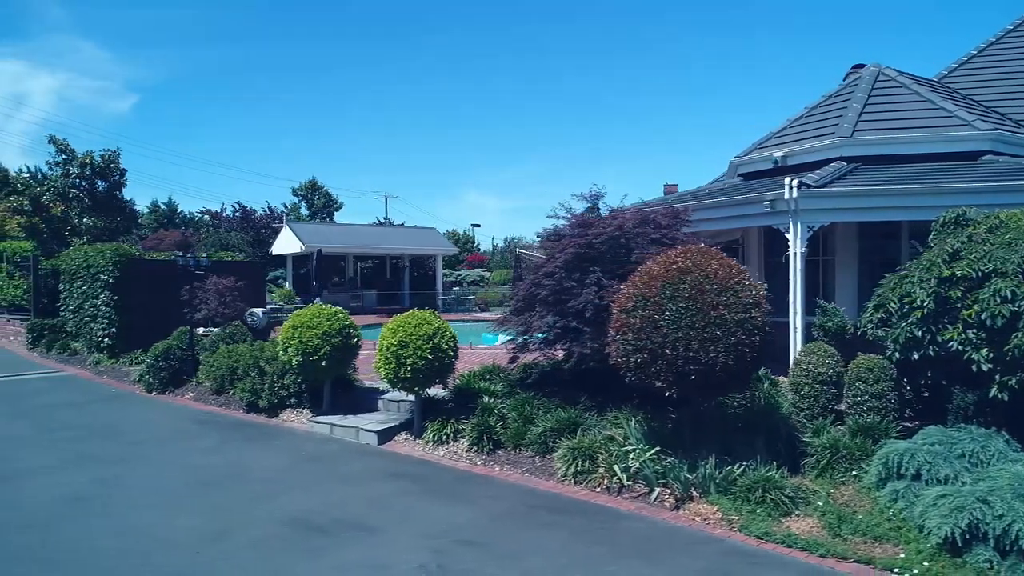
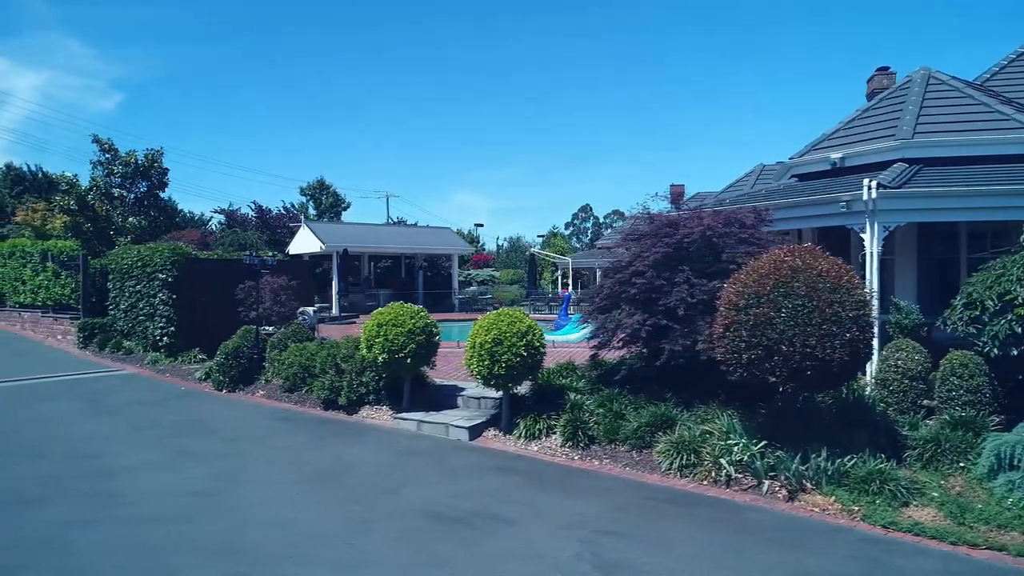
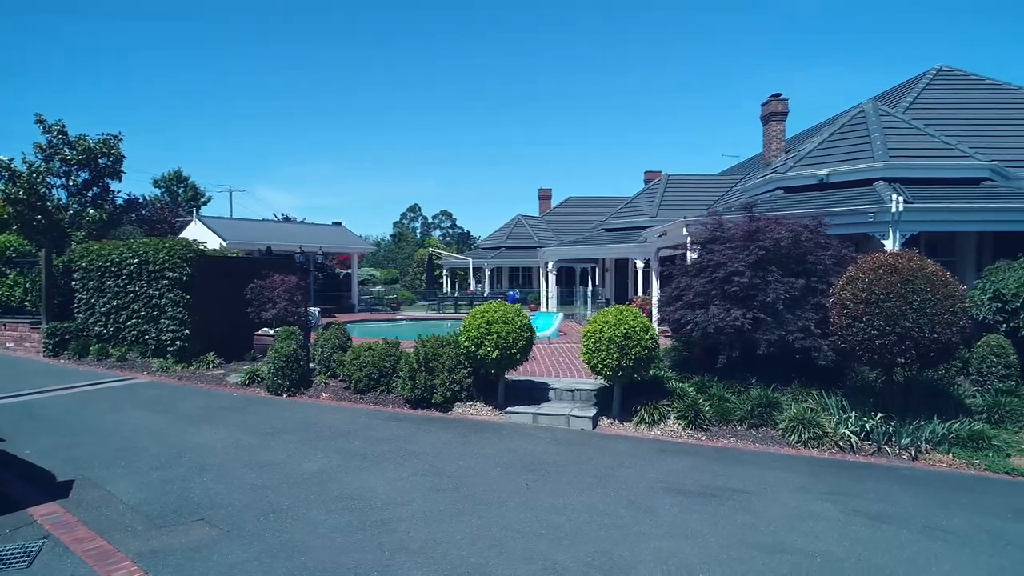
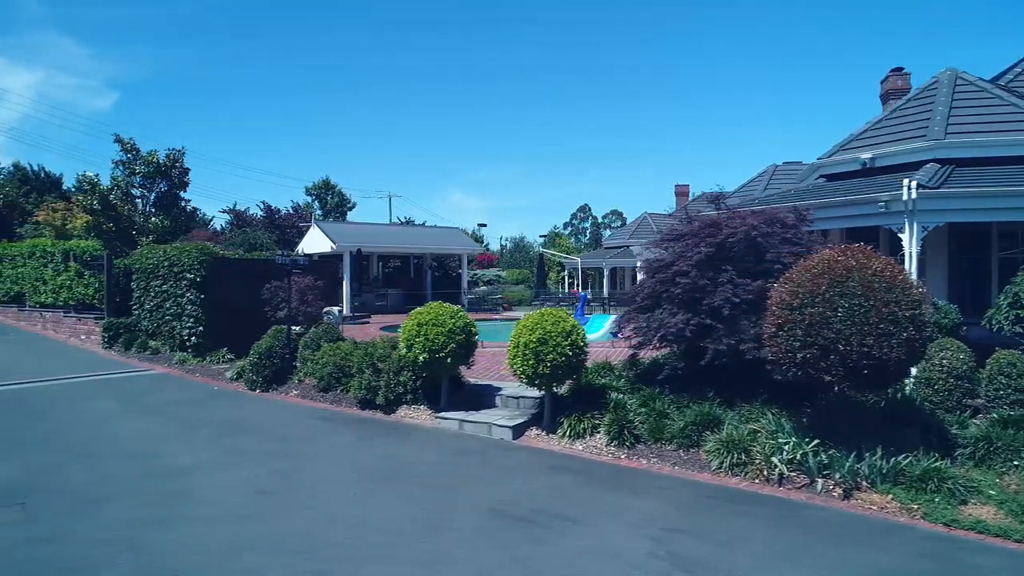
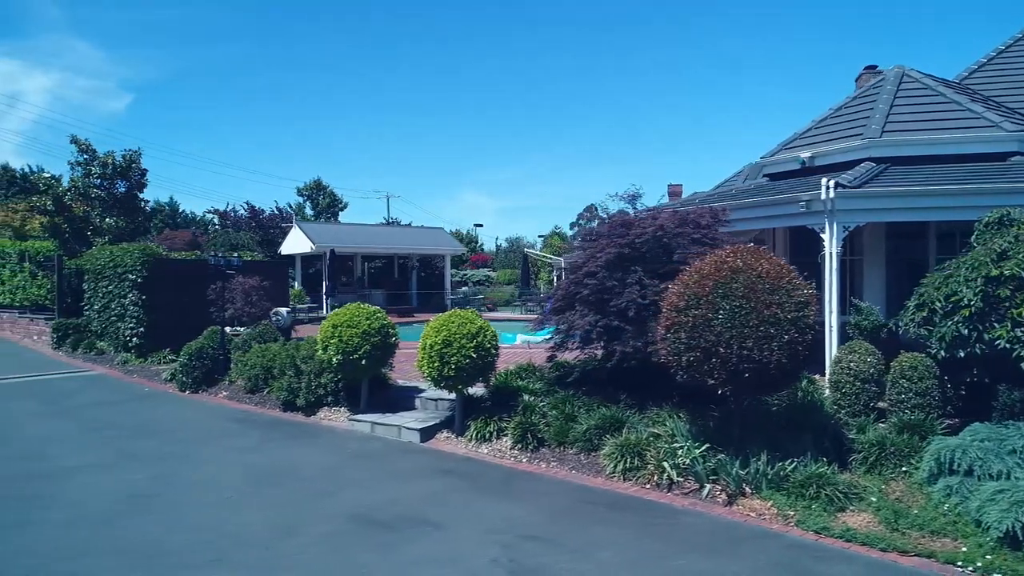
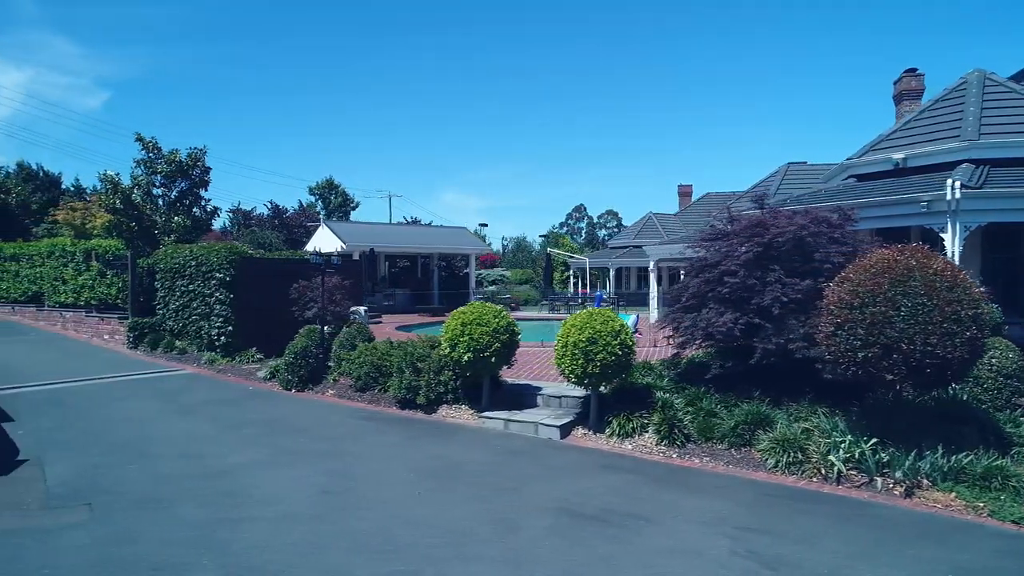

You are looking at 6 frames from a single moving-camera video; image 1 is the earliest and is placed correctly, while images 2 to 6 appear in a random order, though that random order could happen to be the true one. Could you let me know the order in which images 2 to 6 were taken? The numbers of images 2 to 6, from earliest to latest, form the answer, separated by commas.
5, 2, 4, 6, 3
